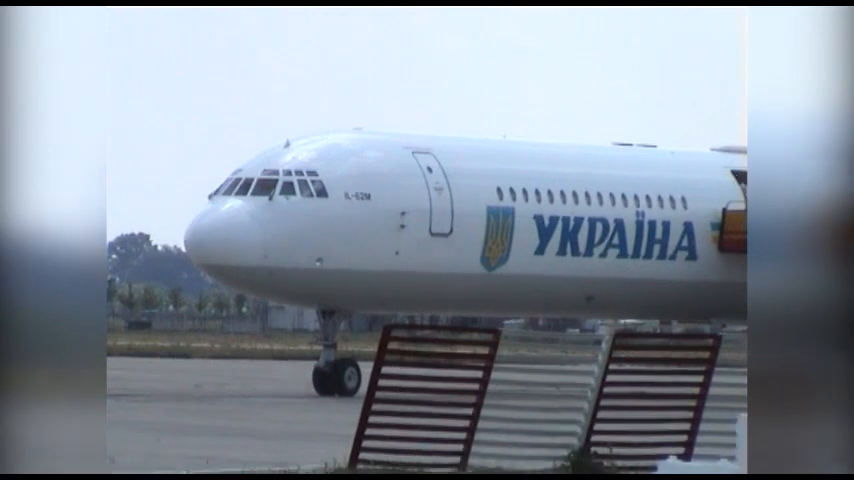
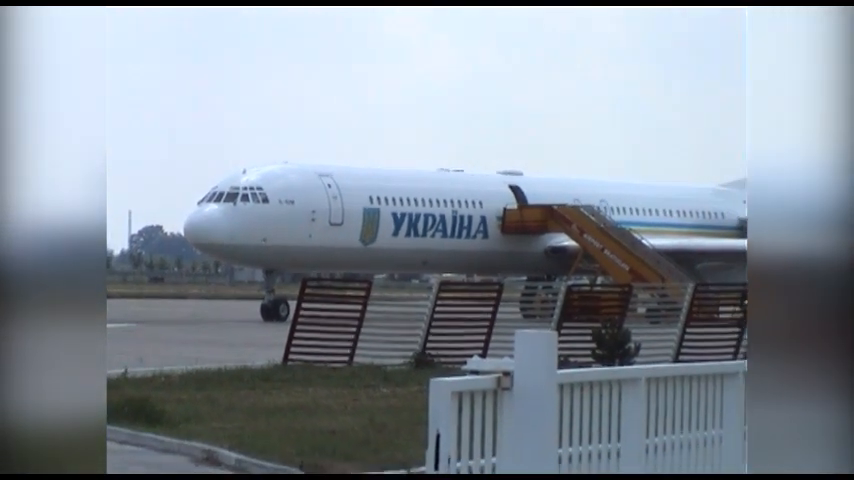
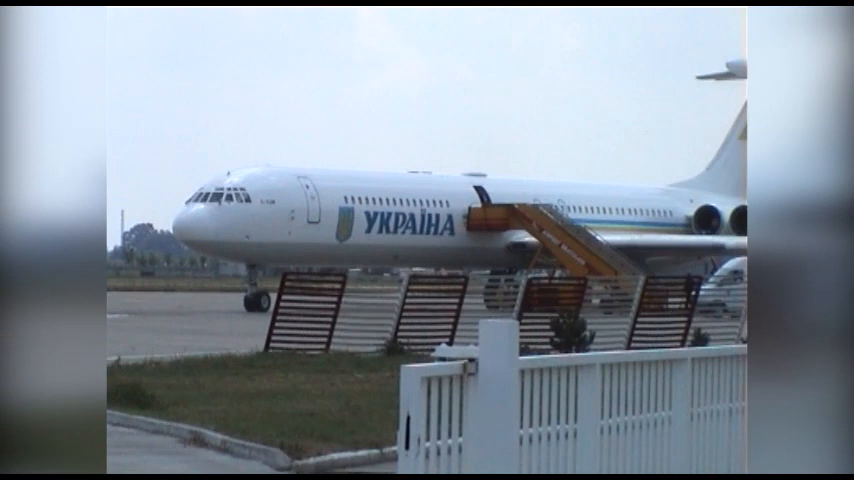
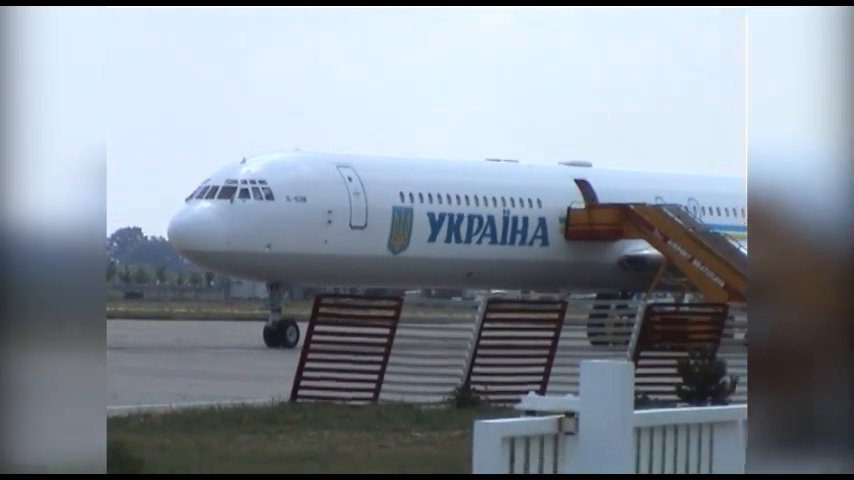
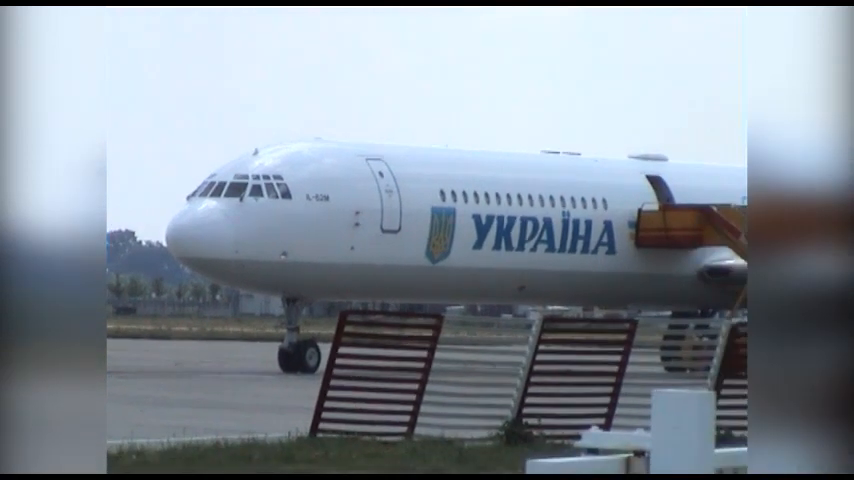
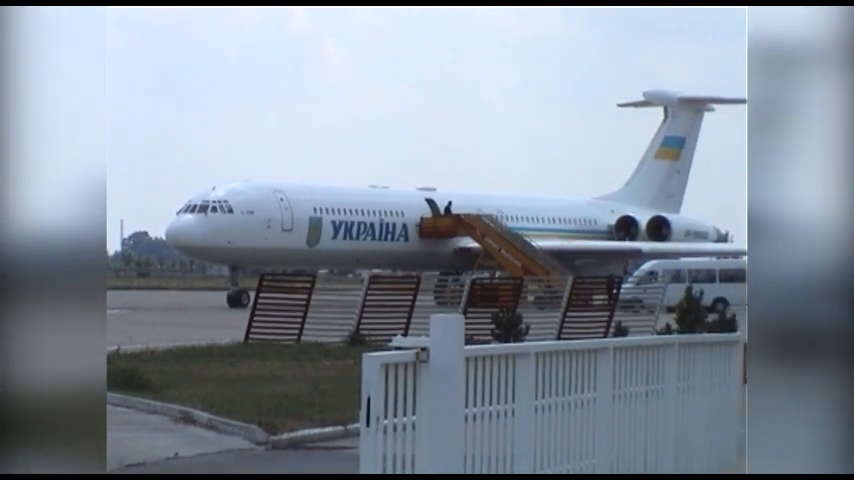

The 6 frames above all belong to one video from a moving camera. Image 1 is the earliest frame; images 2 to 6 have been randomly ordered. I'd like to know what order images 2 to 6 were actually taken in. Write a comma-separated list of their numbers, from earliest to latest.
5, 4, 2, 3, 6
